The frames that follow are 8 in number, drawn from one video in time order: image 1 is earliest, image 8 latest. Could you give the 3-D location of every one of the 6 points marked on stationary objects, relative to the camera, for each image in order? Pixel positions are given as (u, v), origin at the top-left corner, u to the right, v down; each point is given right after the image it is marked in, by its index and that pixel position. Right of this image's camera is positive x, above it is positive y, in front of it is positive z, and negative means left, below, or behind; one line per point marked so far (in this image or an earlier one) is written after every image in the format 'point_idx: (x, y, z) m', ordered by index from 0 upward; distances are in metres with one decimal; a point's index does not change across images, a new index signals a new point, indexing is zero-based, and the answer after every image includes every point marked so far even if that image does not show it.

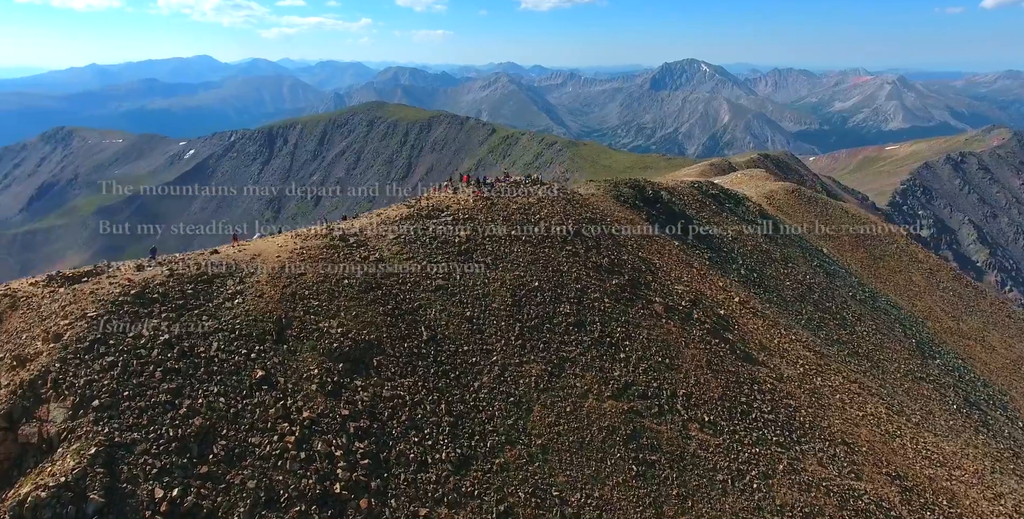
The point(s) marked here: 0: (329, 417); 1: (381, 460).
0: (-5.3, -4.6, +18.3) m
1: (-3.8, -5.9, +18.2) m
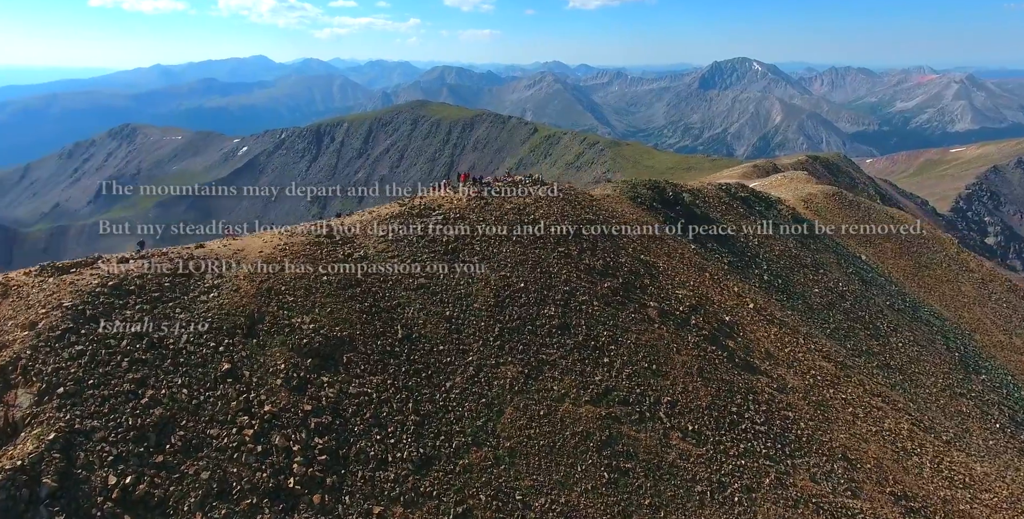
0: (-6.6, -4.6, +18.6) m
1: (-5.0, -5.8, +18.4) m
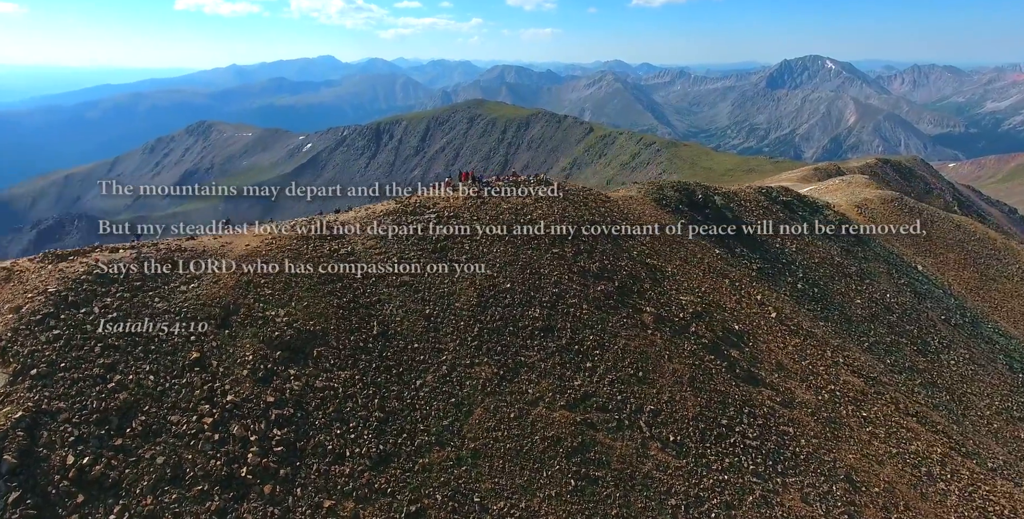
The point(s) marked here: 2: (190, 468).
0: (-7.9, -4.4, +19.1) m
1: (-6.5, -5.7, +18.7) m
2: (-8.8, -5.8, +17.2) m
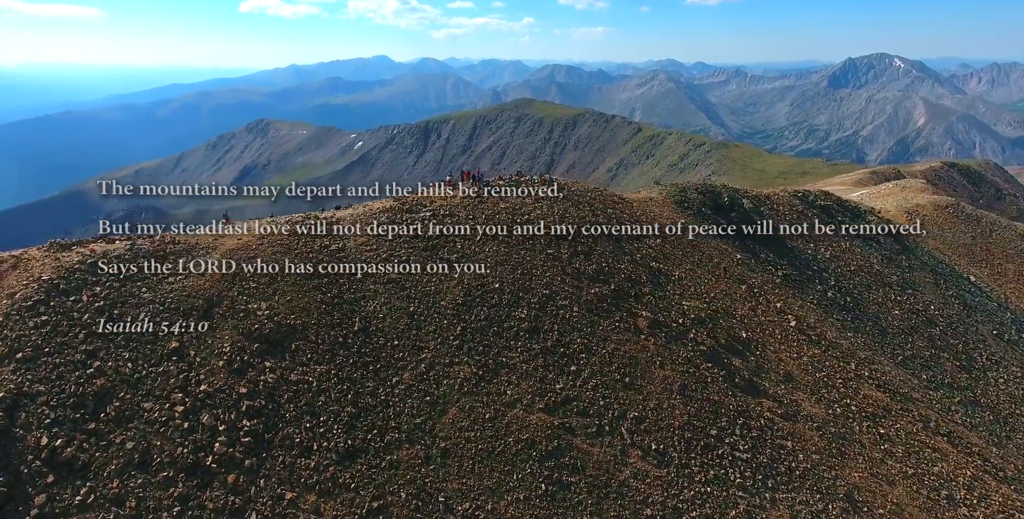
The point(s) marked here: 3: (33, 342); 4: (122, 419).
0: (-9.0, -4.2, +19.5) m
1: (-7.6, -5.5, +19.1) m
2: (-10.1, -5.6, +17.8) m
3: (-14.4, -2.5, +18.8) m
4: (-11.3, -4.6, +18.2) m
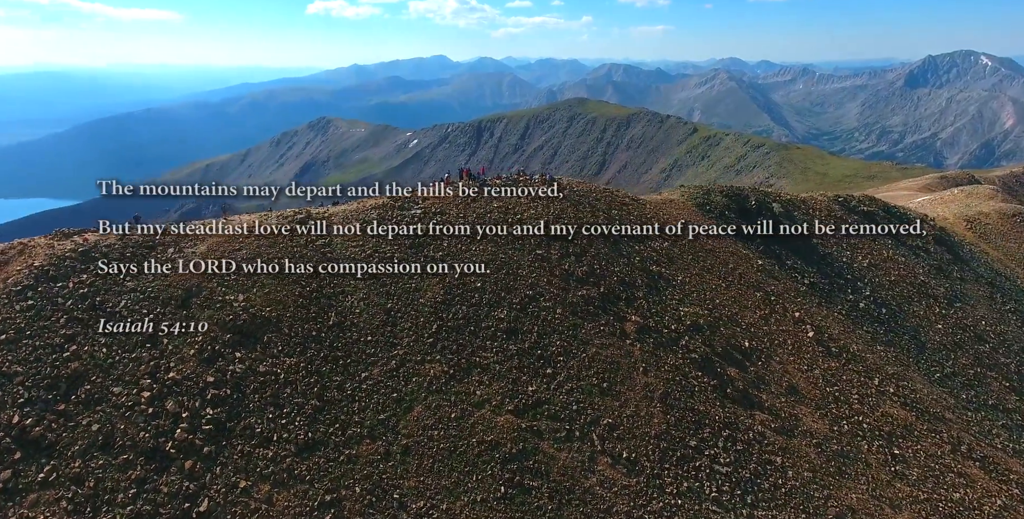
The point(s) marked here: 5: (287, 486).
0: (-10.3, -3.9, +20.2) m
1: (-9.0, -5.3, +19.6) m
2: (-11.6, -5.3, +18.5) m
3: (-15.7, -2.1, +19.9) m
4: (-12.8, -4.3, +19.0) m
5: (-6.9, -6.9, +19.1) m
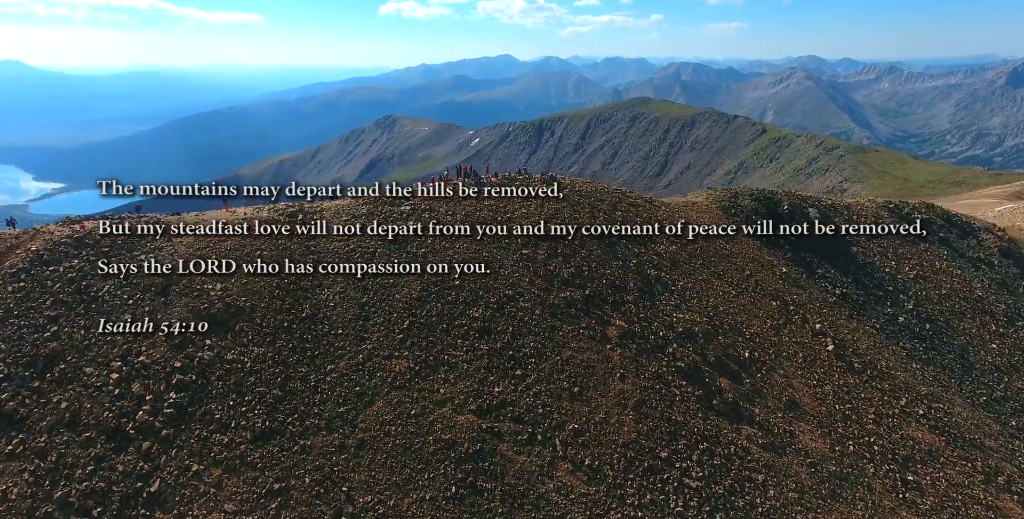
0: (-11.8, -3.6, +21.0) m
1: (-10.6, -5.0, +20.3) m
2: (-13.3, -4.9, +19.5) m
3: (-17.2, -1.6, +21.3) m
4: (-14.4, -3.9, +20.1) m
5: (-8.6, -6.7, +19.6) m
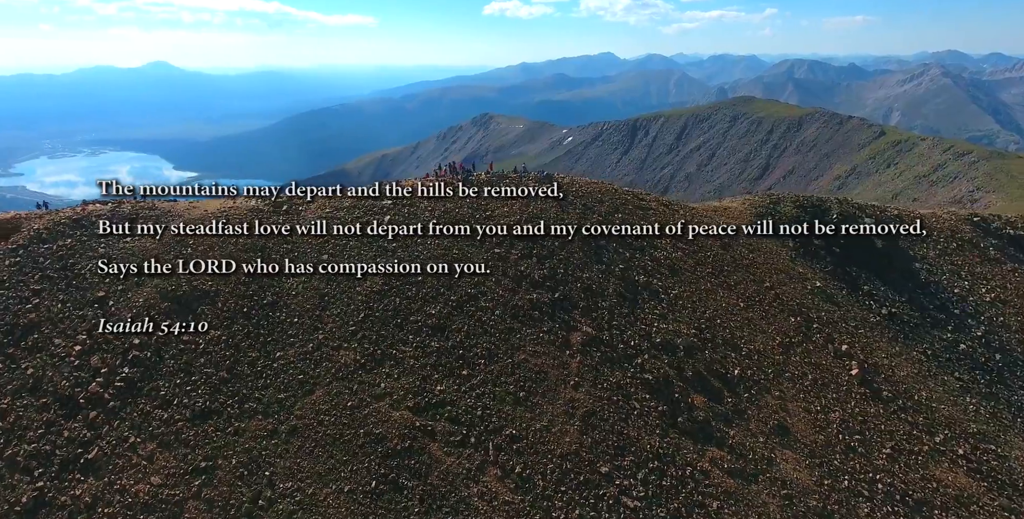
0: (-14.1, -3.0, +22.5) m
1: (-13.0, -4.4, +21.7) m
2: (-15.8, -4.2, +21.3) m
3: (-19.2, -0.7, +23.6) m
4: (-16.8, -3.1, +22.0) m
5: (-11.2, -6.2, +20.6) m
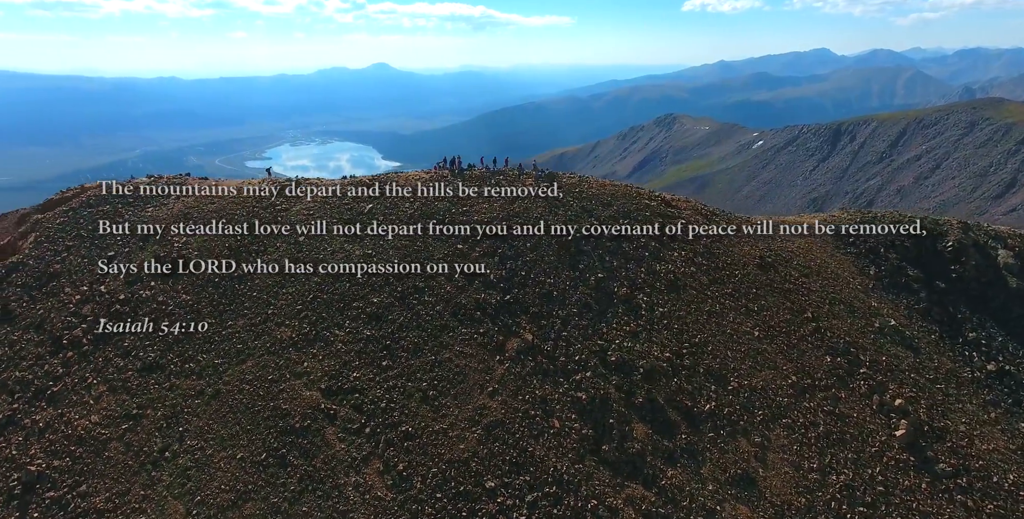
0: (-16.6, -1.5, +26.0) m
1: (-16.0, -3.0, +24.9) m
2: (-18.7, -2.6, +25.3) m
3: (-20.9, +1.1, +28.5) m
4: (-19.3, -1.5, +26.3) m
5: (-14.7, -5.0, +23.4) m
